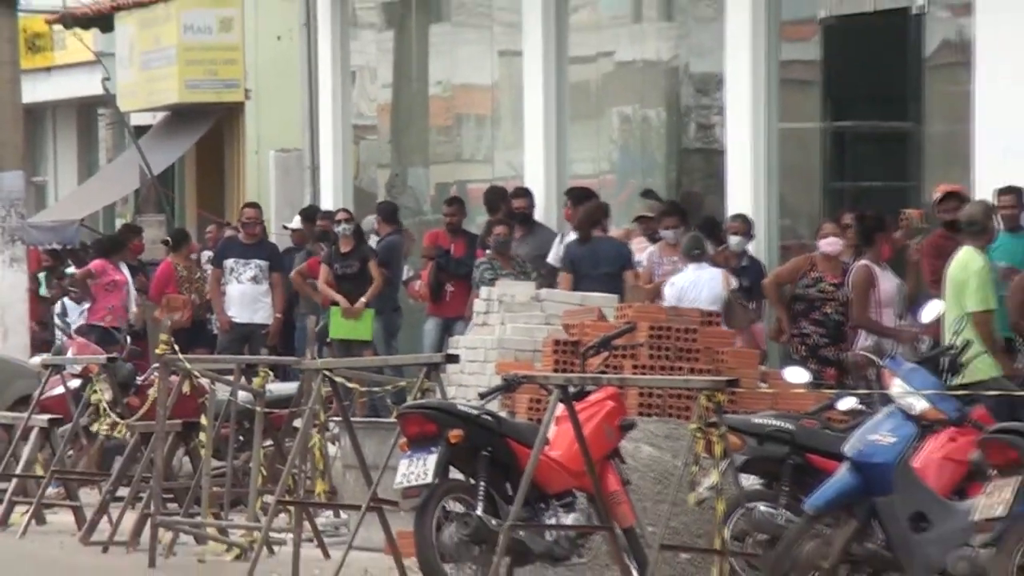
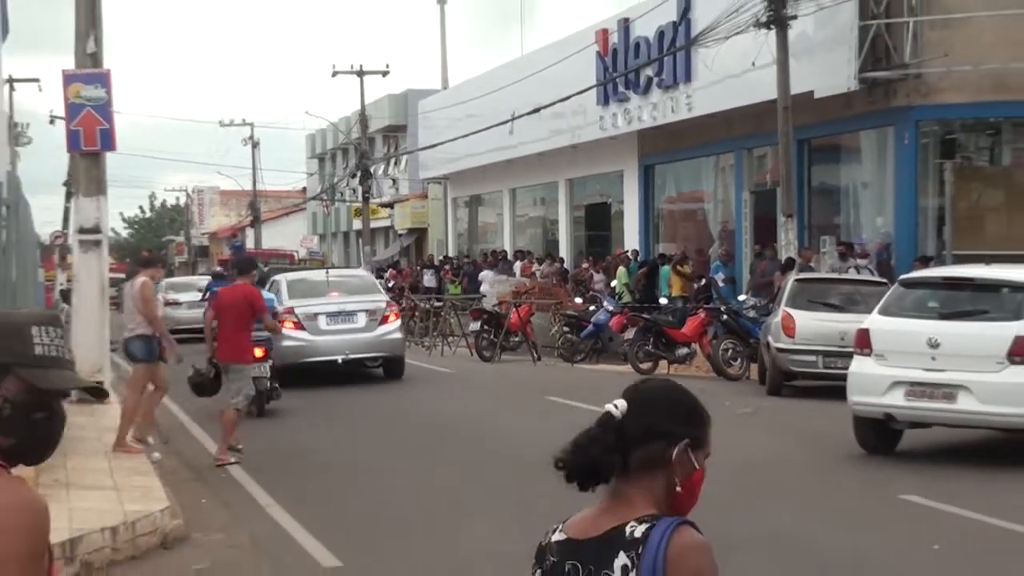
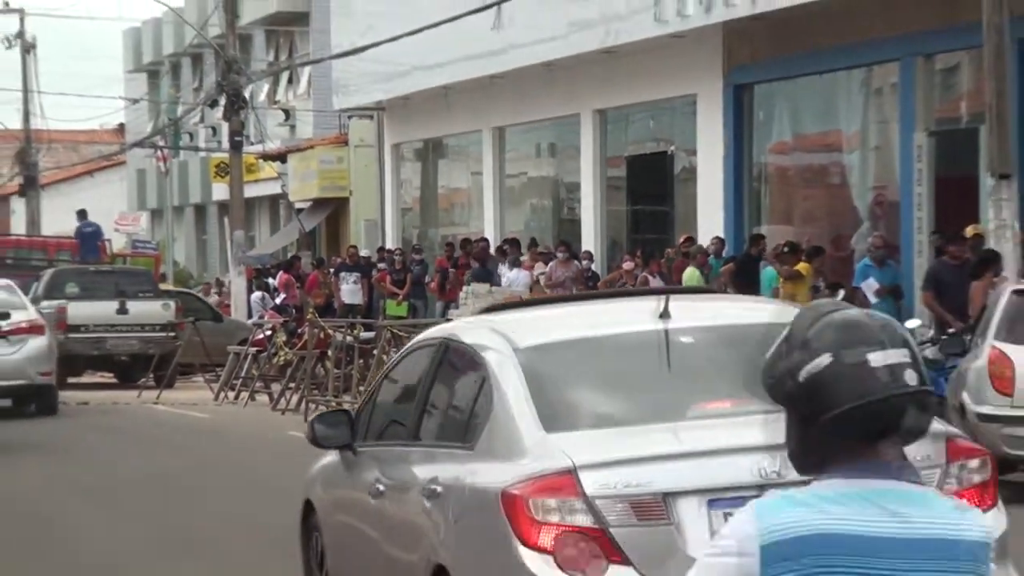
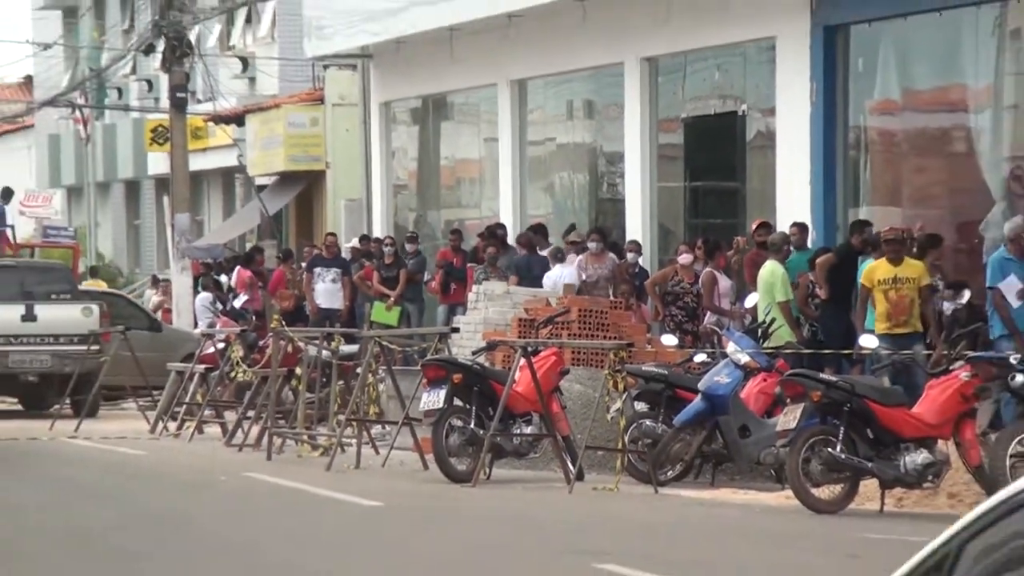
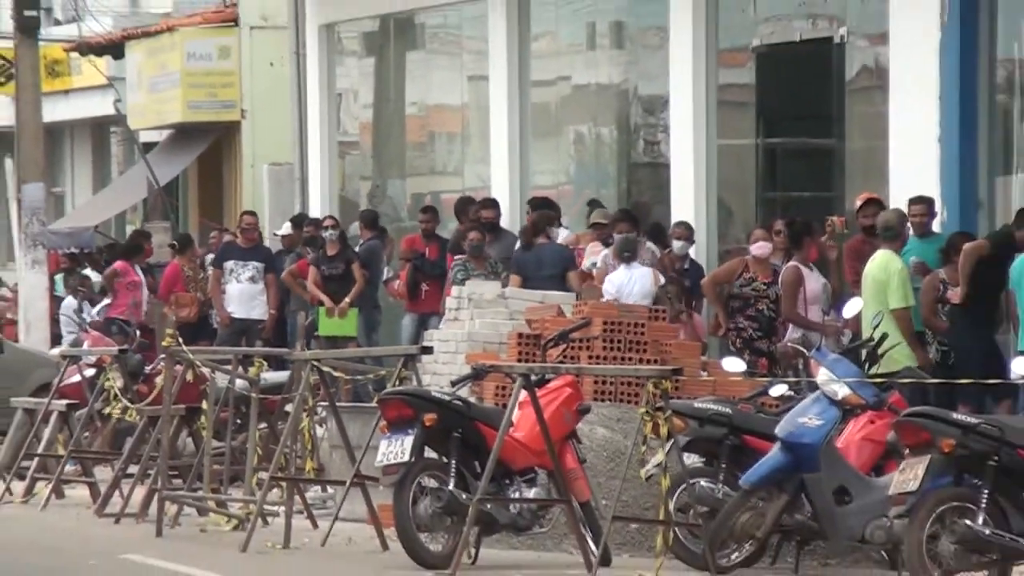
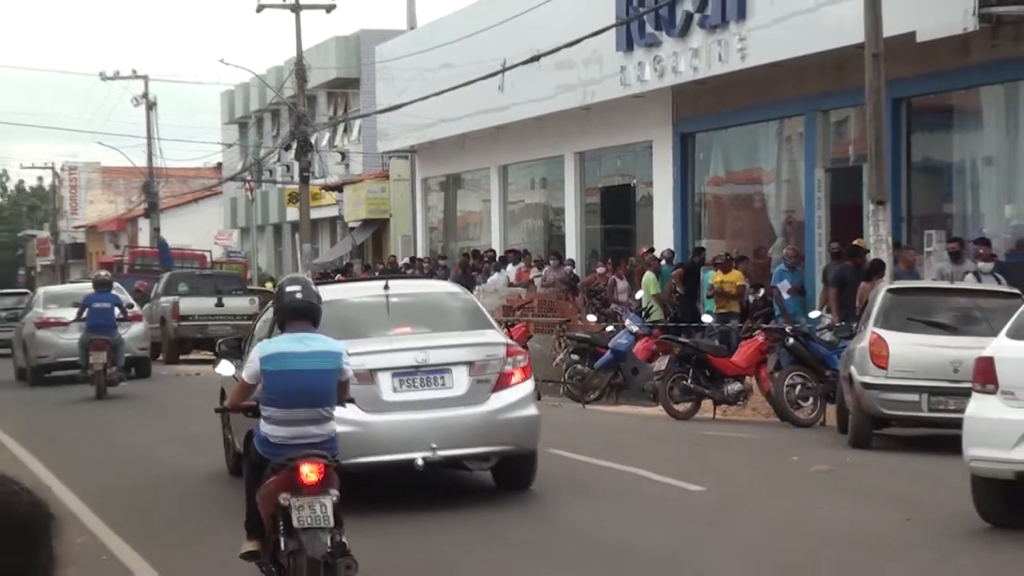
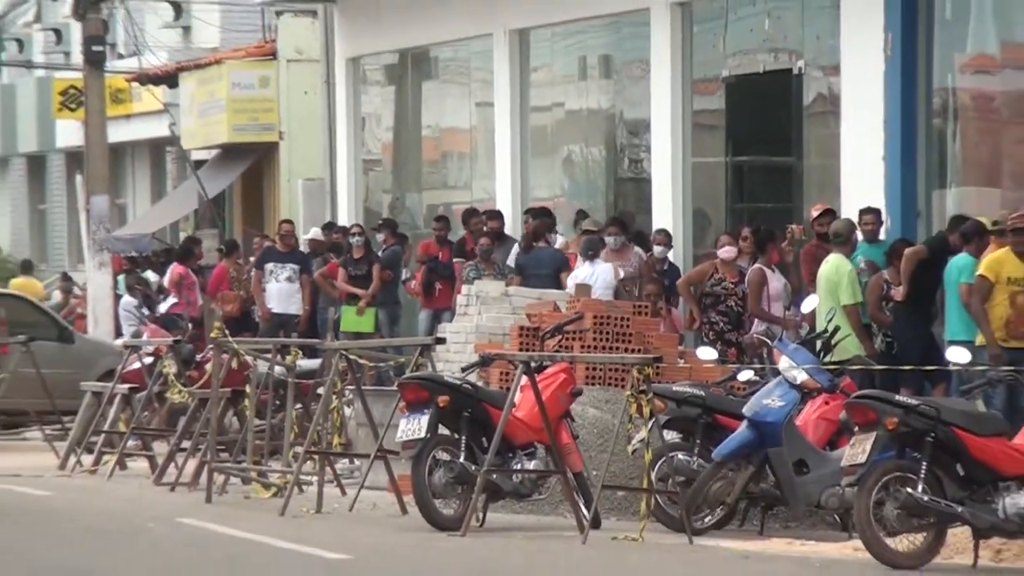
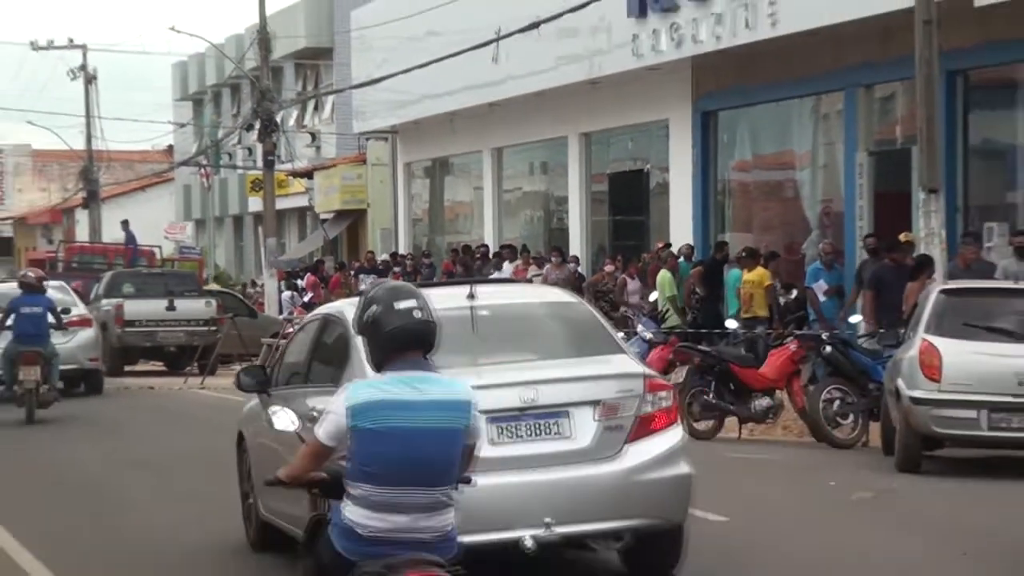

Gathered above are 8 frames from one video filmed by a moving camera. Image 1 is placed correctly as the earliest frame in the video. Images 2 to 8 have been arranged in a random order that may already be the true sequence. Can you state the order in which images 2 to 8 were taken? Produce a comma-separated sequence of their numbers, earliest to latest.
5, 7, 4, 3, 8, 6, 2
